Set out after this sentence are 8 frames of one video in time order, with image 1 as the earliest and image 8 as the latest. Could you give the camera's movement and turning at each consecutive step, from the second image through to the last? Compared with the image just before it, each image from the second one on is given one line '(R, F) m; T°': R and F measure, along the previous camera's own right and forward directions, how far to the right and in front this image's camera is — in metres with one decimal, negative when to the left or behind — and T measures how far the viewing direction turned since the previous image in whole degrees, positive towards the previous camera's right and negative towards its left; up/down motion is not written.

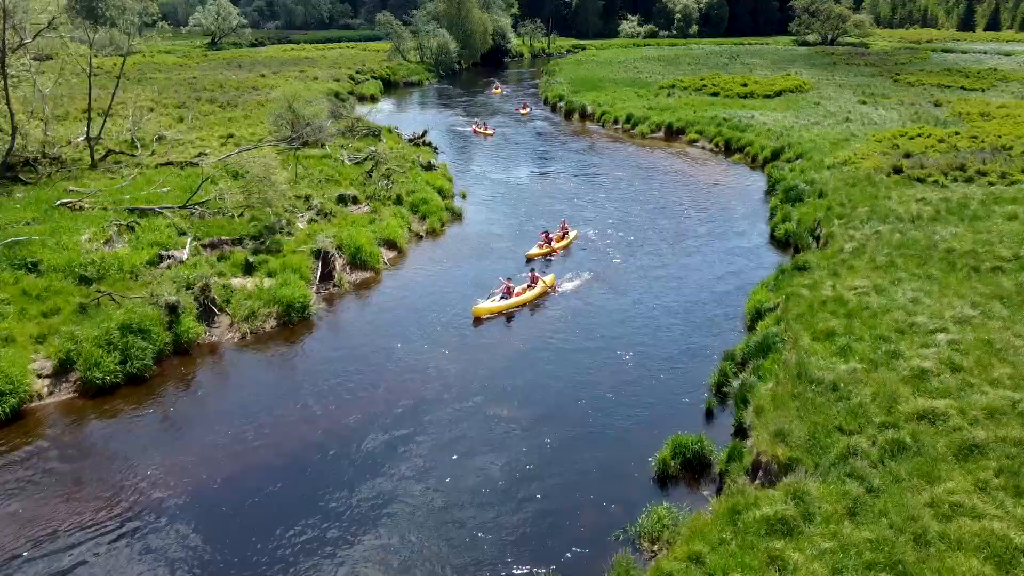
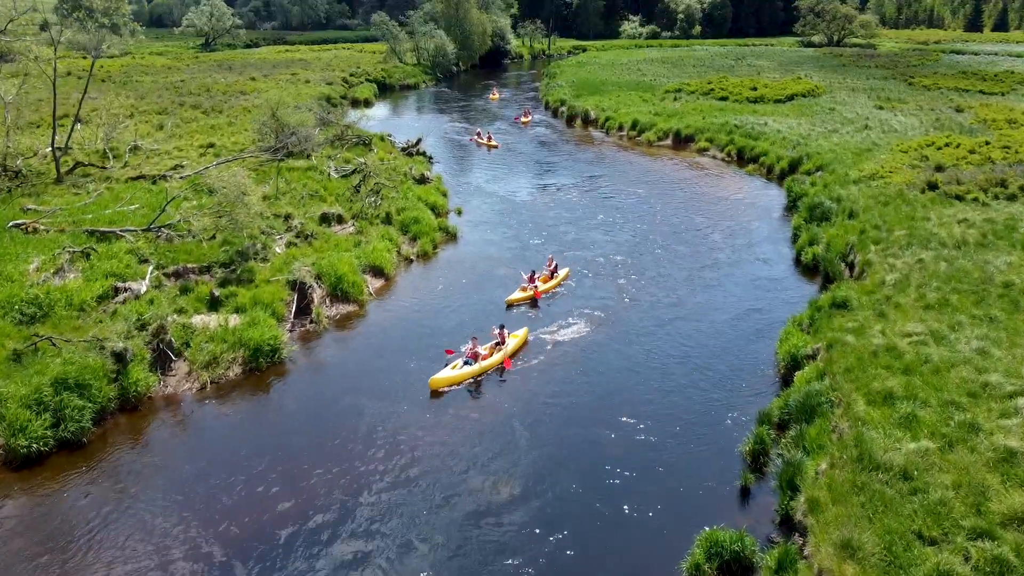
(0.0, +2.7) m; 0°
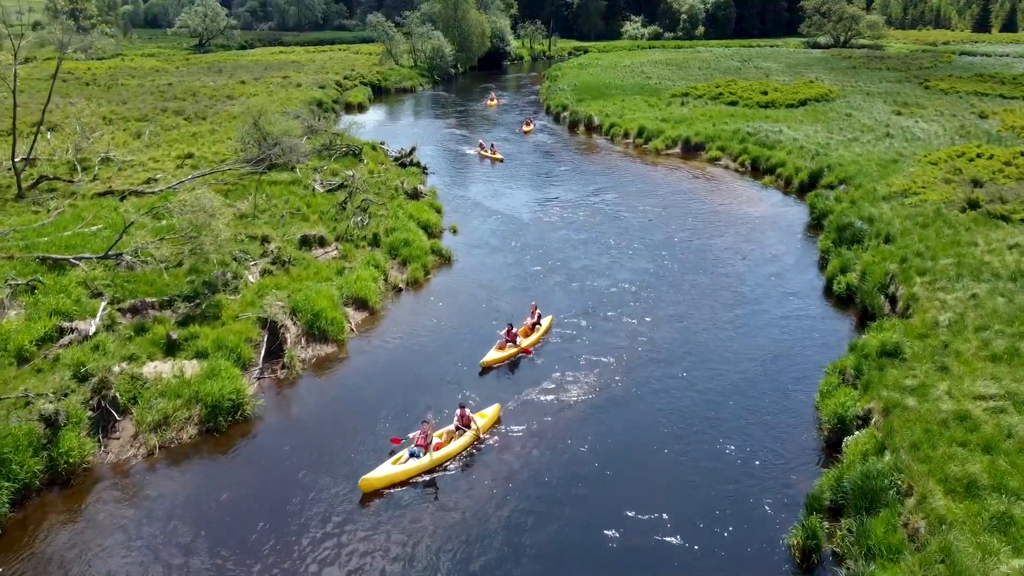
(0.0, +2.6) m; 0°
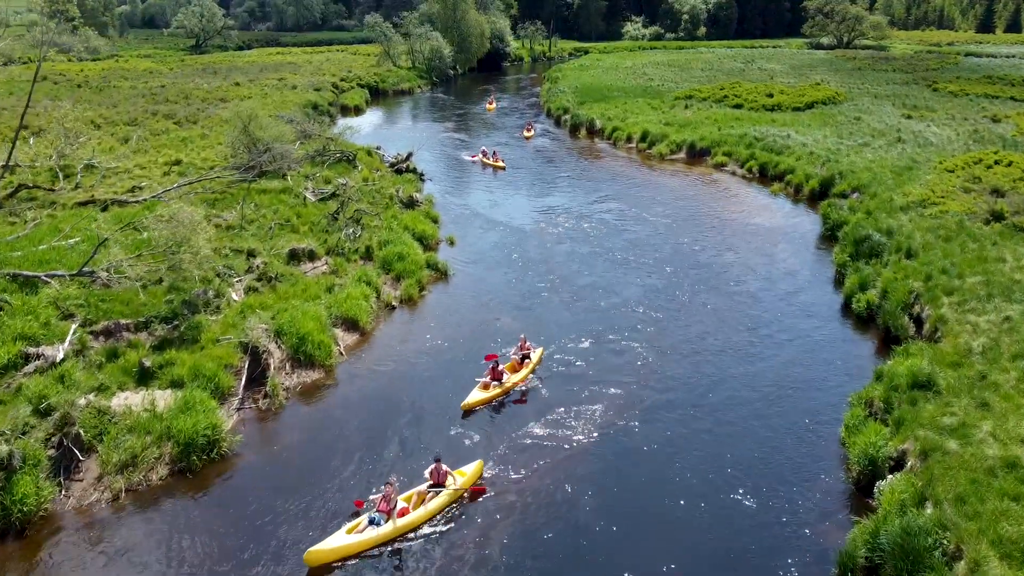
(0.0, +1.3) m; 0°
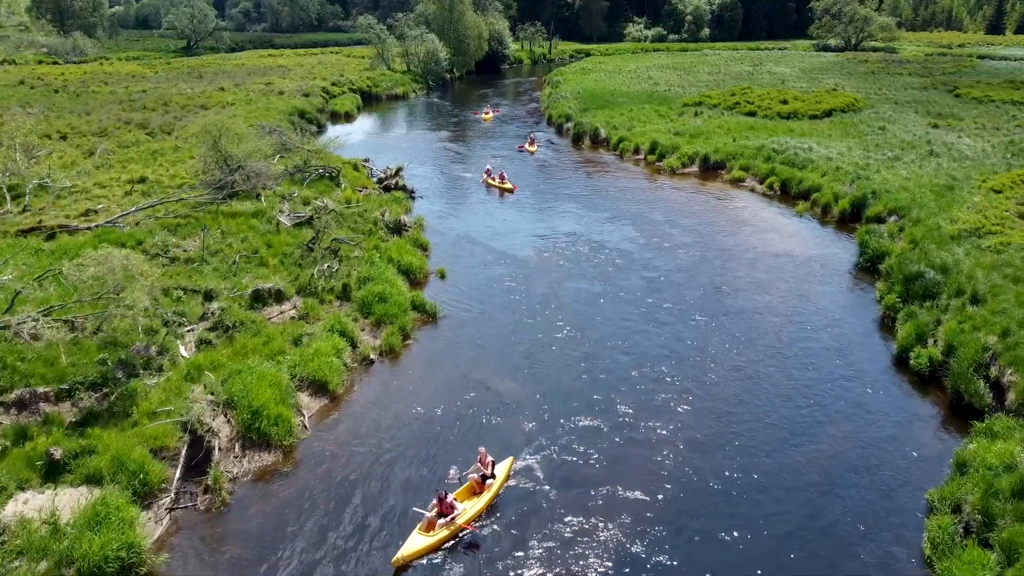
(0.0, +3.3) m; 0°
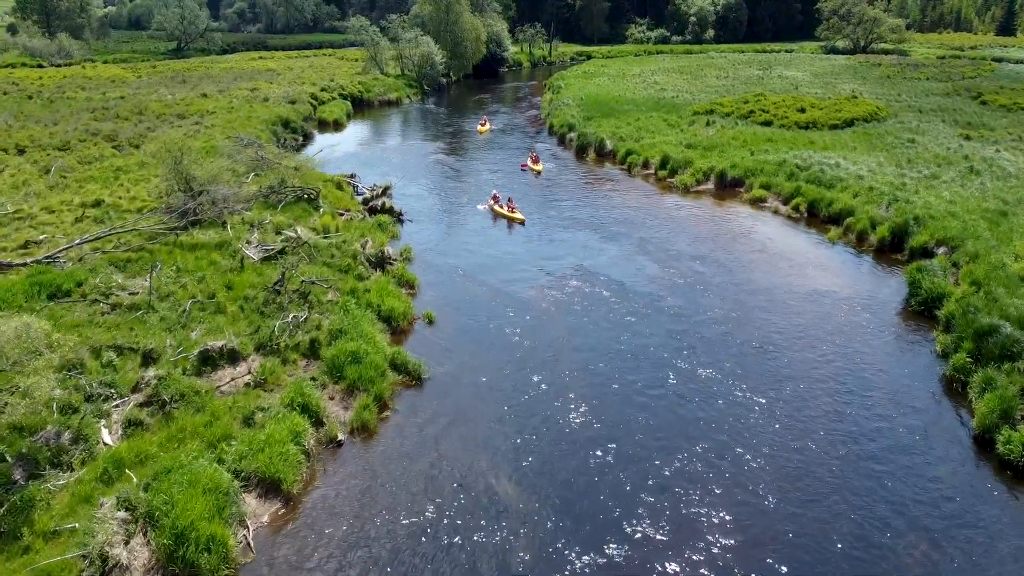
(0.0, +3.4) m; 0°
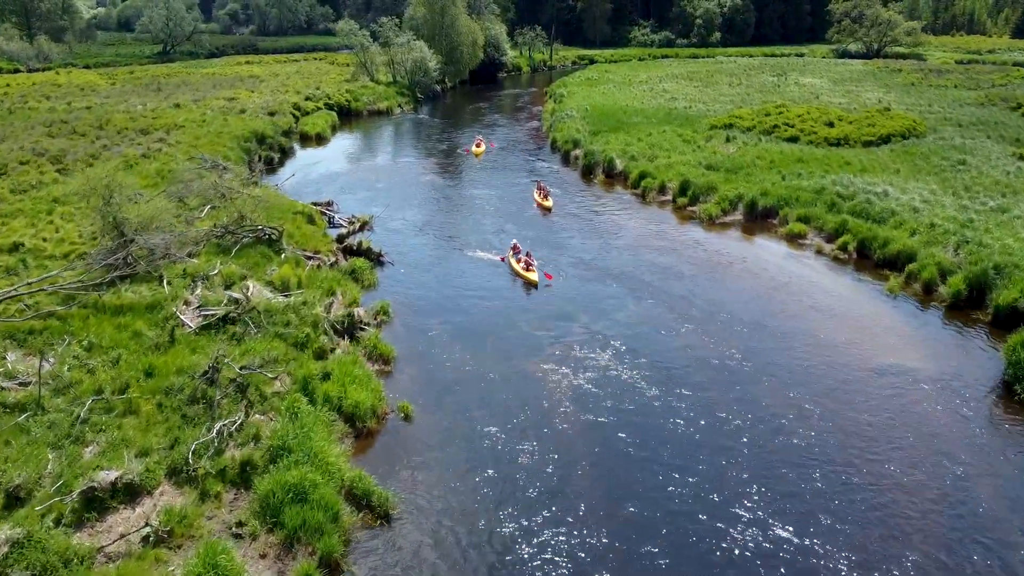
(0.0, +4.7) m; 0°
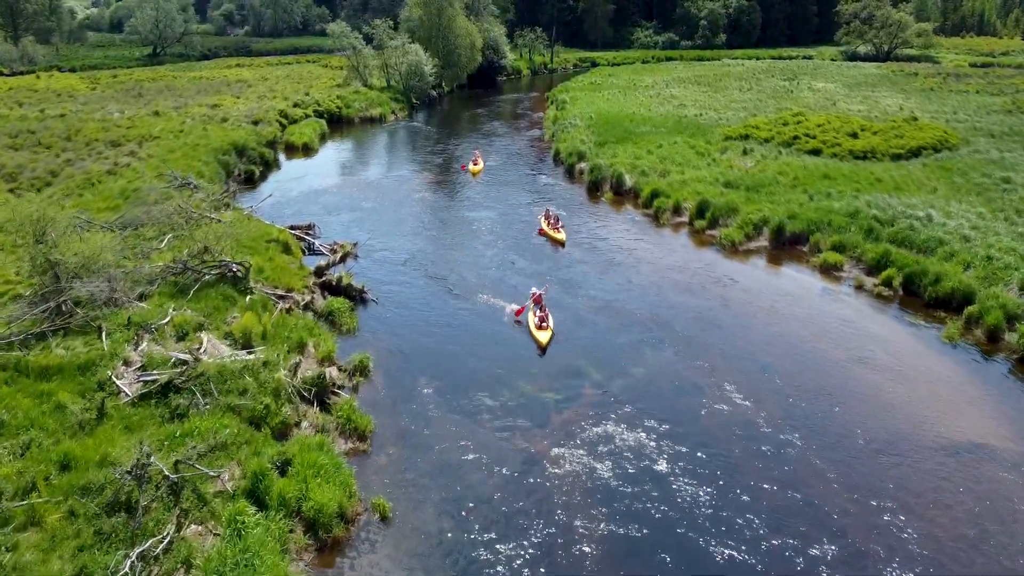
(0.0, +3.2) m; 0°
